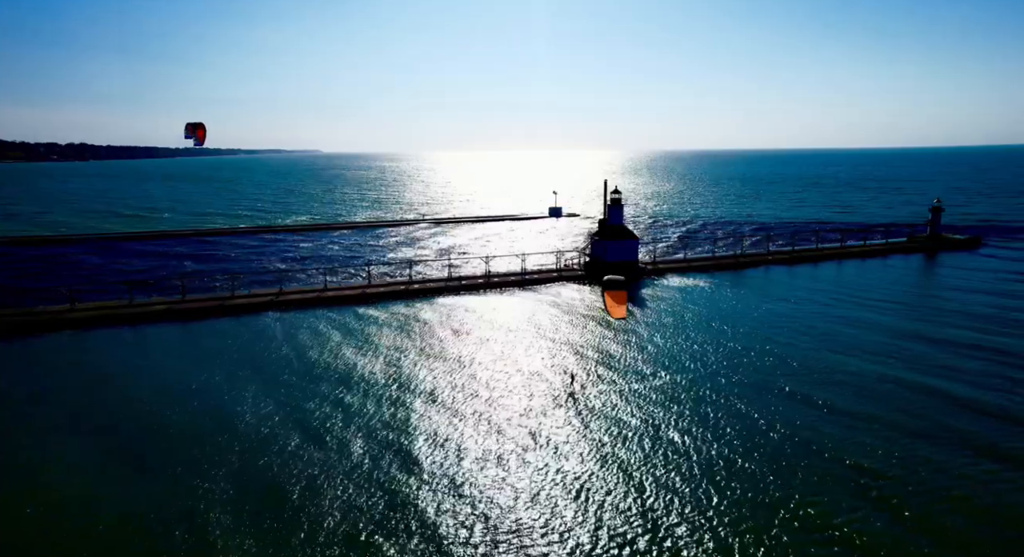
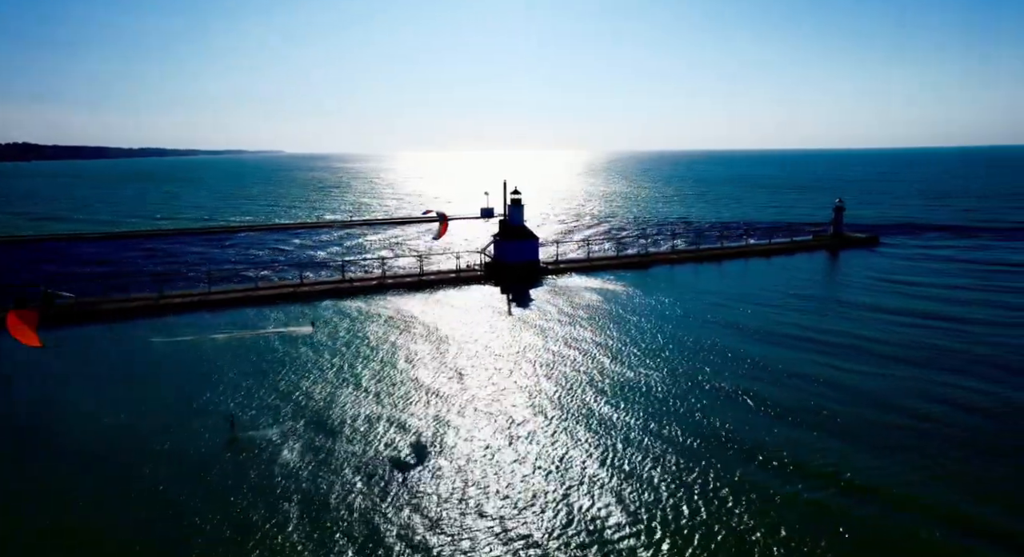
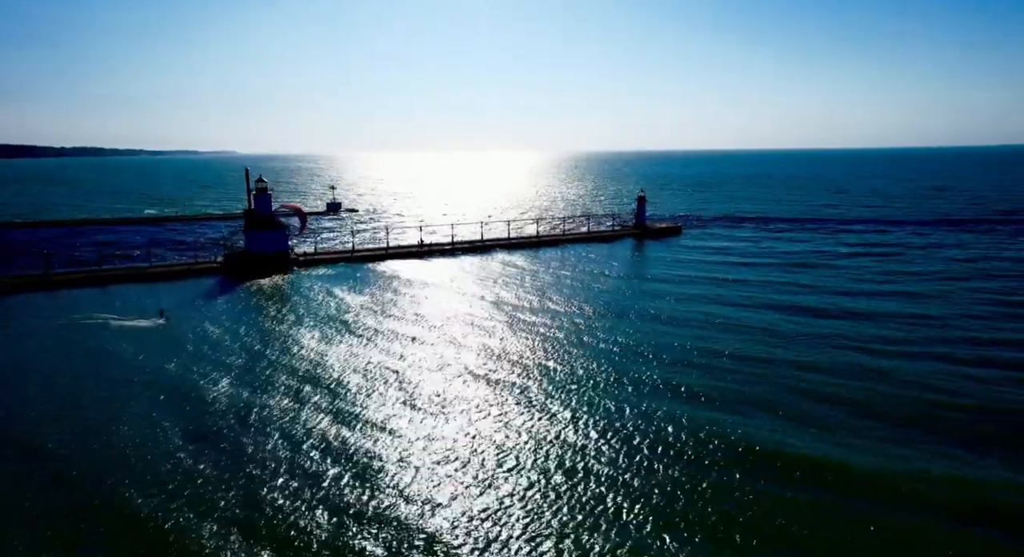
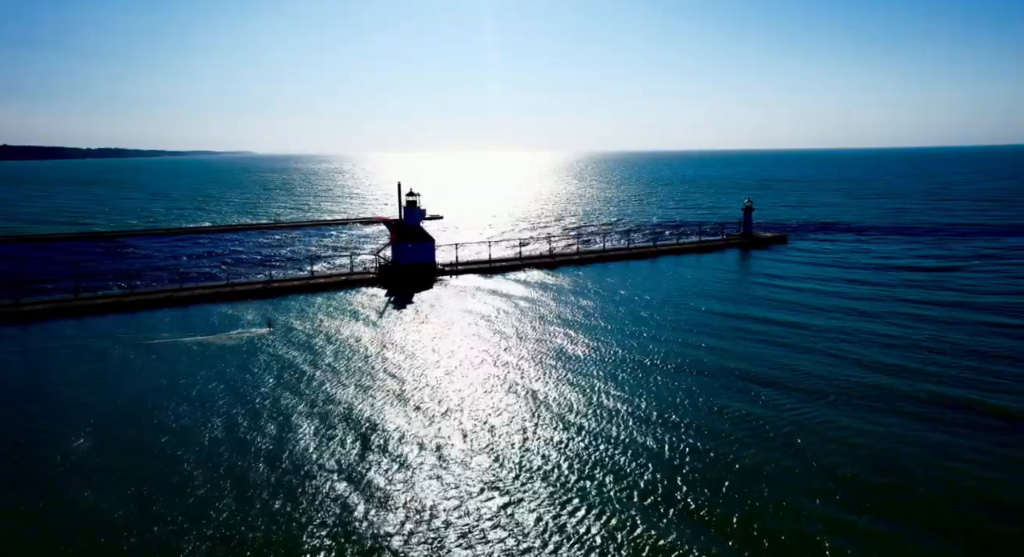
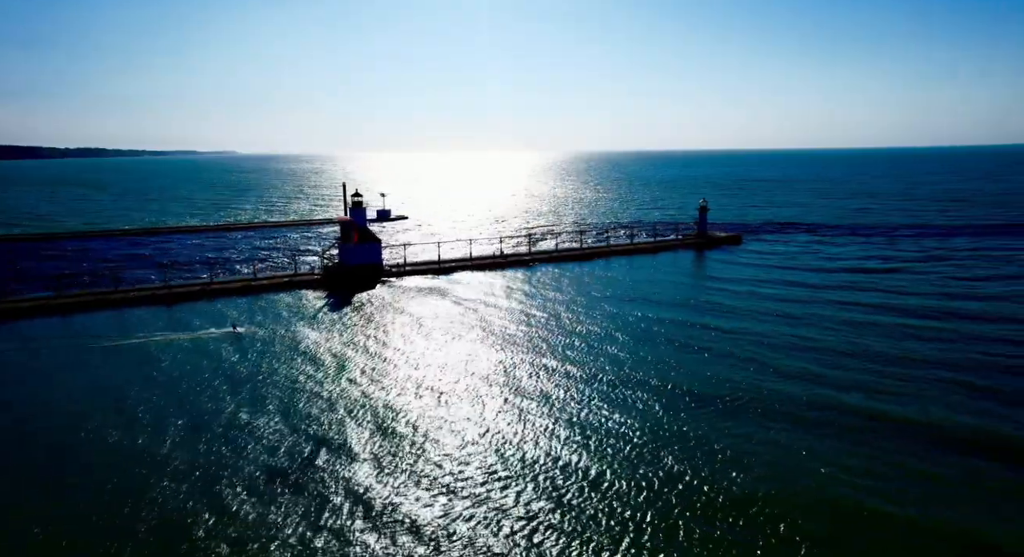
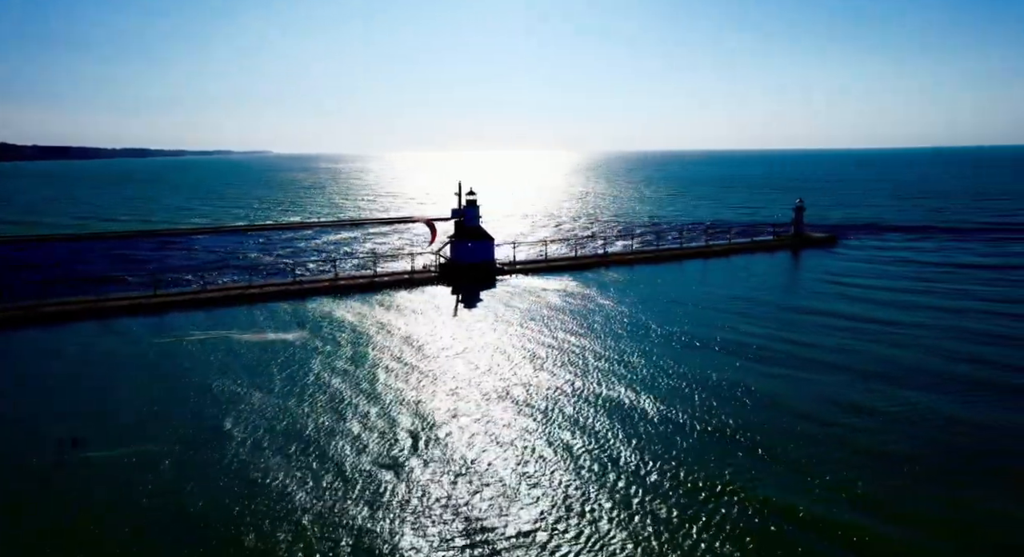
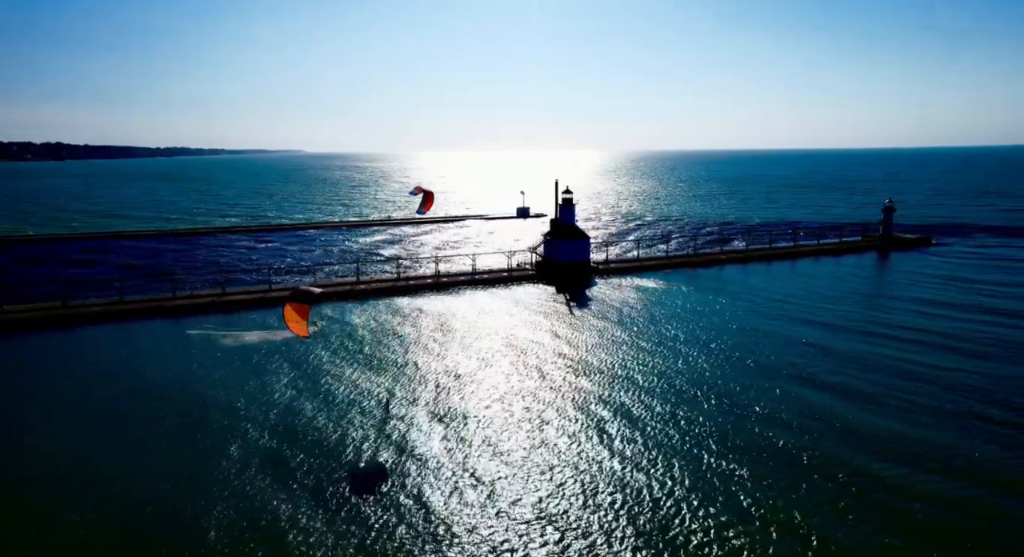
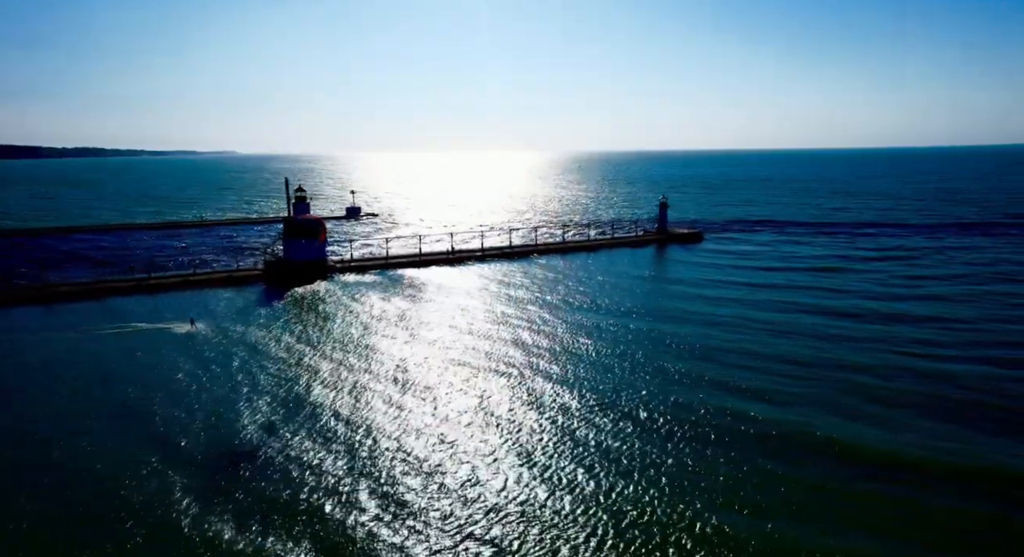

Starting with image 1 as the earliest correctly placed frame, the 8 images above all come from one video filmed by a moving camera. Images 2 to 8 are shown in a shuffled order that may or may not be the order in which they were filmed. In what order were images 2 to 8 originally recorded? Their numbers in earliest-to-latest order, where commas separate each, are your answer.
7, 2, 6, 4, 5, 8, 3
